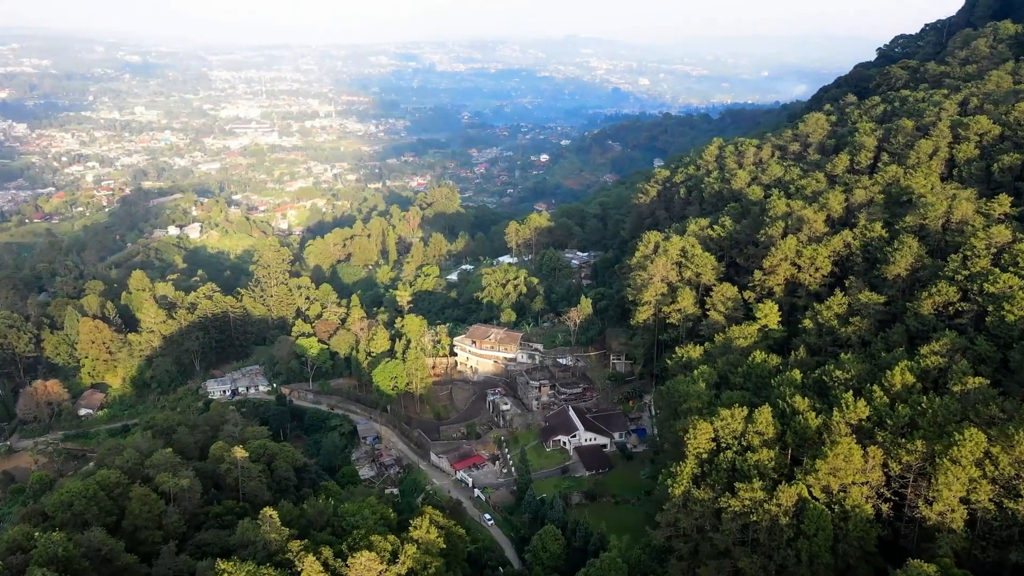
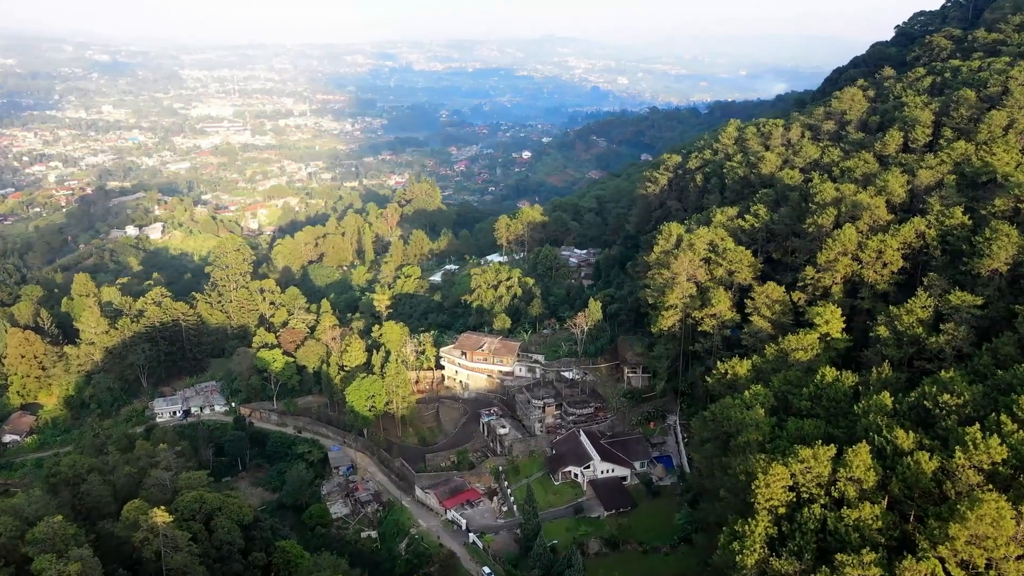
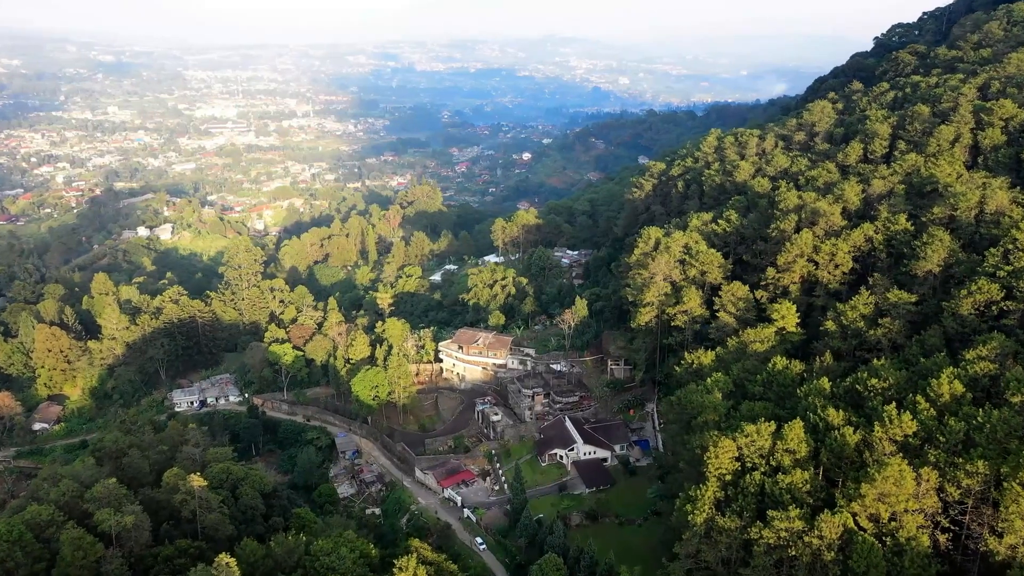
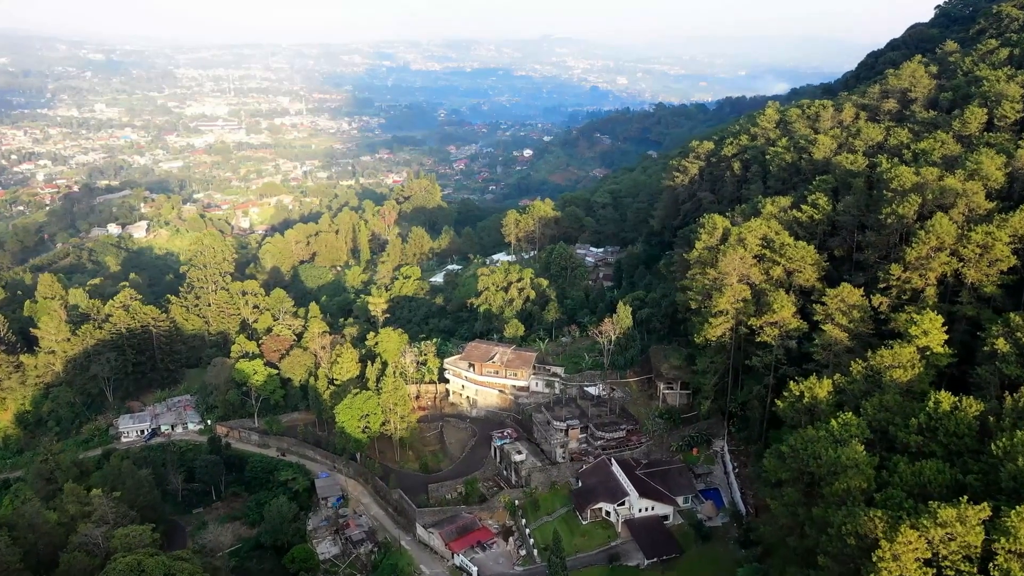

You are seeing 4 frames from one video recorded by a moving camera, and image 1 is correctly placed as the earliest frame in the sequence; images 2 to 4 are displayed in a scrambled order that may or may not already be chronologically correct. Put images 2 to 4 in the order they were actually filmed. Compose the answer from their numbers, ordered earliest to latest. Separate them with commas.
3, 2, 4
